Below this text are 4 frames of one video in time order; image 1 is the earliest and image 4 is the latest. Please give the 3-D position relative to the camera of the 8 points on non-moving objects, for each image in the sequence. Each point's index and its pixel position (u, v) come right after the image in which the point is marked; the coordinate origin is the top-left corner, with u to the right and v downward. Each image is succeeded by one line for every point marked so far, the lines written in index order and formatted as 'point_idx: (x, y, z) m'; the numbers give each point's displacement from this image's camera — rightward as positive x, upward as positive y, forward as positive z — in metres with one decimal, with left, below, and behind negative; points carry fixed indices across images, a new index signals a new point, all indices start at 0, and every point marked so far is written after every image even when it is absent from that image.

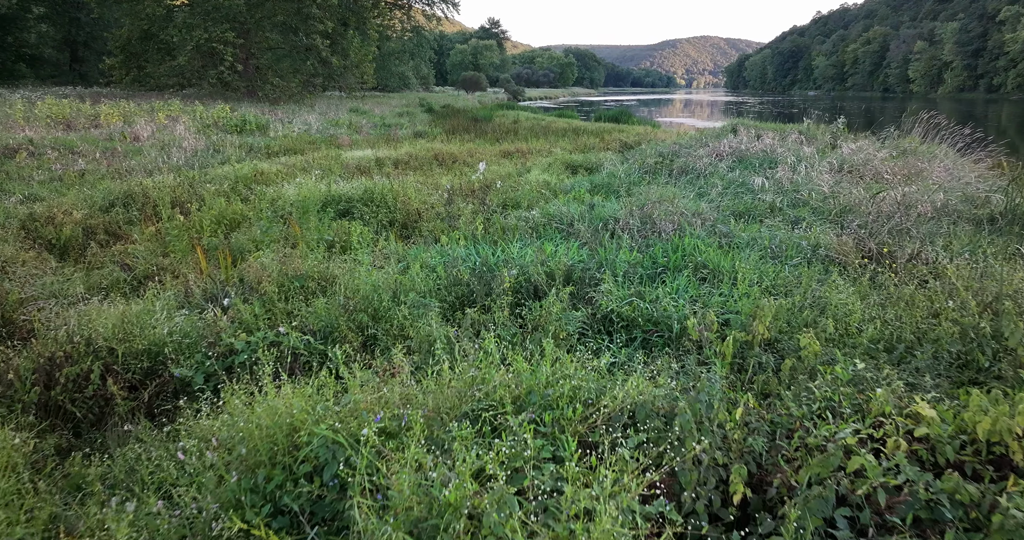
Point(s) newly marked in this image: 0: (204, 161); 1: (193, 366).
0: (-4.2, +1.5, +10.2) m
1: (-1.4, -0.4, +3.2) m
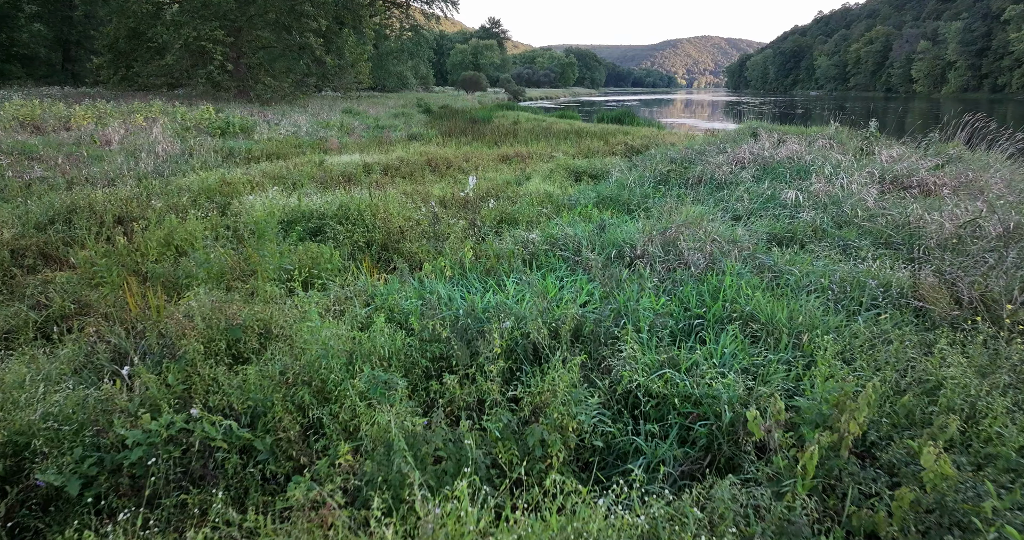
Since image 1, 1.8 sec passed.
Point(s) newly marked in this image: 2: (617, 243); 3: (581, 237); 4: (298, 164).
0: (-4.2, +1.3, +9.4) m
1: (-1.4, -0.6, +2.4) m
2: (+0.6, +0.2, +4.4) m
3: (+0.4, +0.2, +4.7) m
4: (-2.9, +1.4, +10.3) m
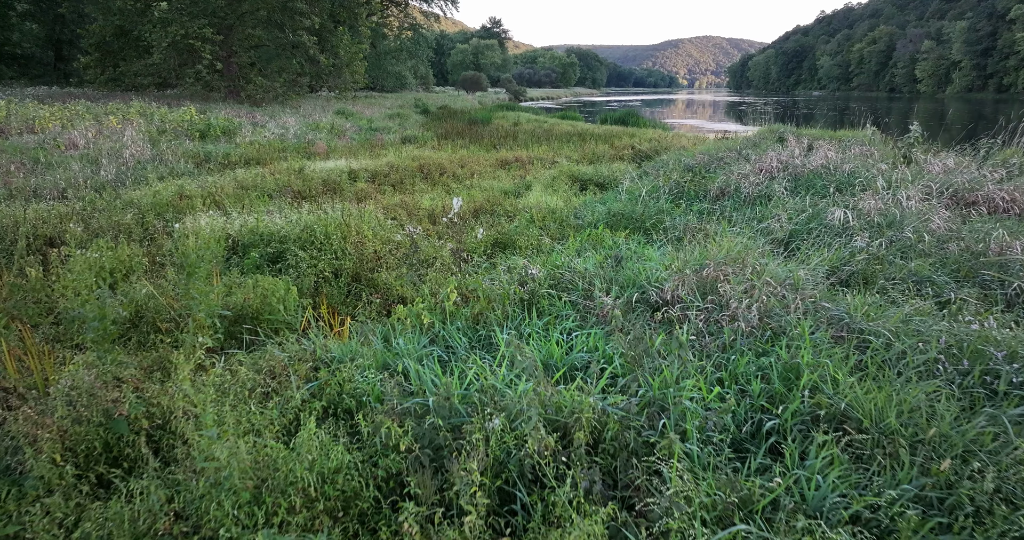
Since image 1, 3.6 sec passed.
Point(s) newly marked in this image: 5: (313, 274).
0: (-4.2, +1.1, +8.5) m
1: (-1.4, -0.8, +1.5) m
2: (+0.6, -0.1, +3.5) m
3: (+0.4, 0.0, +3.8) m
4: (-2.9, +1.2, +9.3) m
5: (-1.2, 0.0, +4.5) m
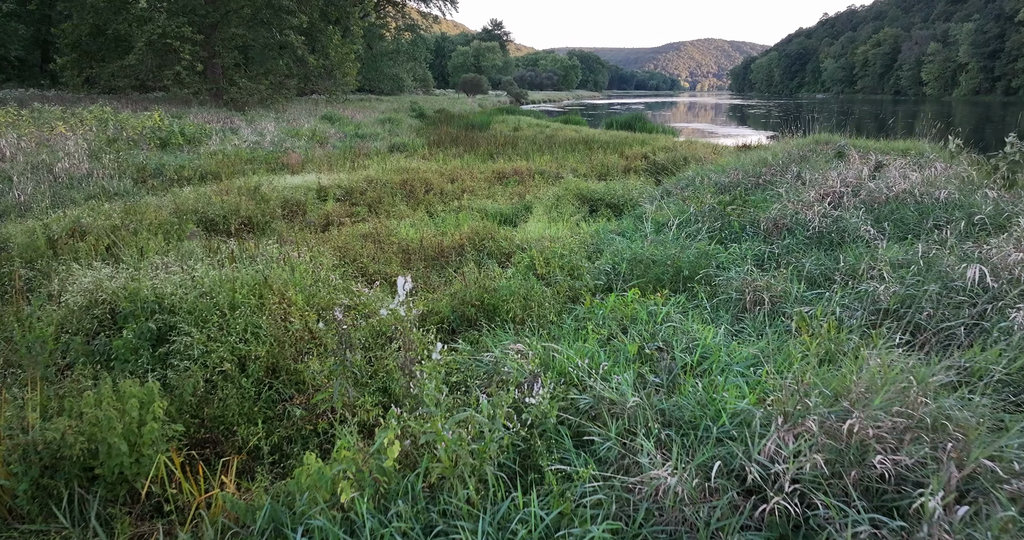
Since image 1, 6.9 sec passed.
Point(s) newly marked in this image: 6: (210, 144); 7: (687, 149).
0: (-4.2, +0.7, +7.0) m
1: (-1.5, -1.2, -0.1) m
2: (+0.5, -0.4, +2.0) m
3: (+0.4, -0.4, +2.3) m
4: (-3.0, +0.8, +7.8) m
5: (-1.2, -0.4, +3.0) m
6: (-5.0, +2.1, +12.5) m
7: (+2.8, +1.9, +11.9) m
